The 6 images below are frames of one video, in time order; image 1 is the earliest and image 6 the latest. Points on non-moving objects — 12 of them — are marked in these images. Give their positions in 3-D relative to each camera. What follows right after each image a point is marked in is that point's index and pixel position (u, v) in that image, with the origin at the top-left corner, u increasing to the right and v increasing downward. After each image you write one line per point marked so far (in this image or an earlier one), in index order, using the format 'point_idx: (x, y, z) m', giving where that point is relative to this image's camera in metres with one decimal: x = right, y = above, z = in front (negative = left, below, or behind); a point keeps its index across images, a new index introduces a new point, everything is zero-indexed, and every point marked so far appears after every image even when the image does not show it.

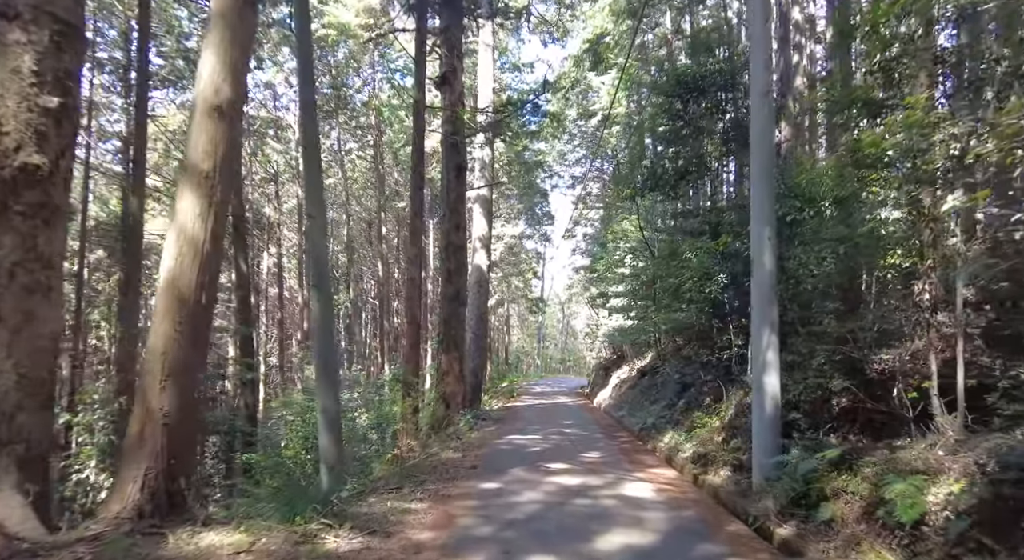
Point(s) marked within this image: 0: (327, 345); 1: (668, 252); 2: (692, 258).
0: (-2.2, -0.8, +7.7) m
1: (+3.1, +0.5, +13.1) m
2: (+3.1, +0.4, +11.3) m
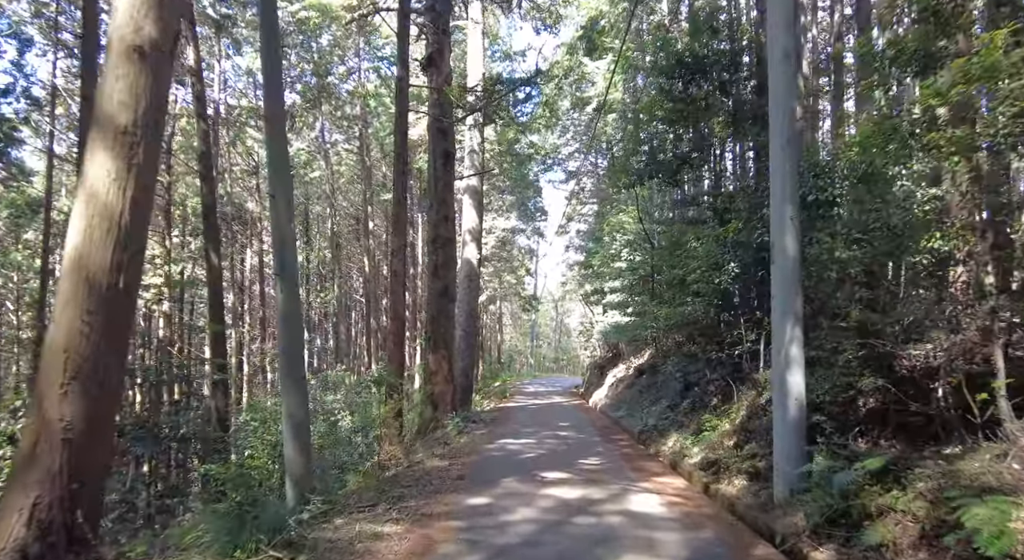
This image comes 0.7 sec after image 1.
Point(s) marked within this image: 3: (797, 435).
0: (-2.3, -0.6, +6.8) m
1: (+3.0, +0.7, +12.2) m
2: (+3.0, +0.5, +10.5) m
3: (+2.8, -1.5, +6.5) m
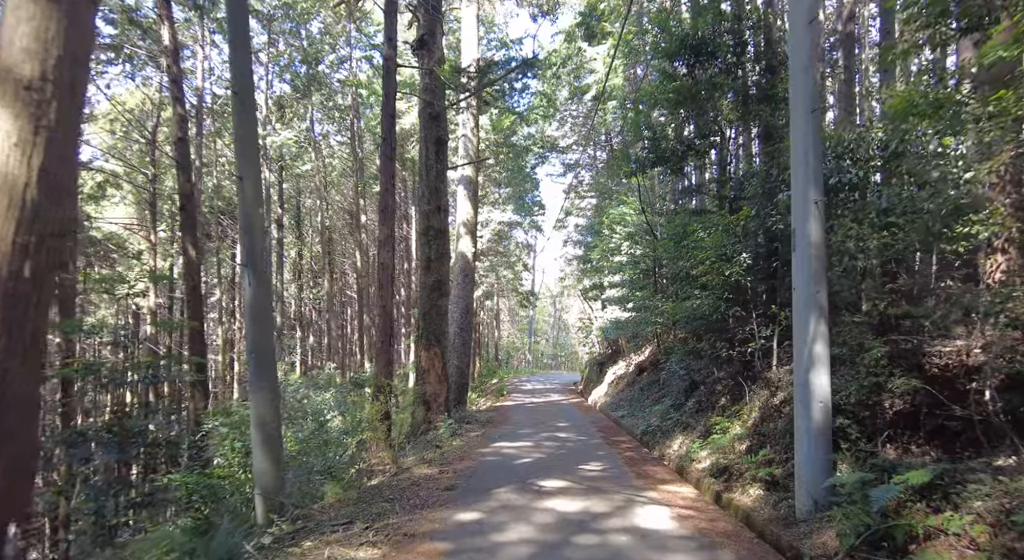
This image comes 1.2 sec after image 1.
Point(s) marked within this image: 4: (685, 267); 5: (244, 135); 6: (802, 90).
0: (-2.3, -0.6, +6.1) m
1: (+2.9, +0.8, +11.6) m
2: (+2.9, +0.7, +9.8) m
3: (+2.8, -1.4, +5.8) m
4: (+2.7, +0.2, +10.1) m
5: (-2.6, +1.4, +6.3) m
6: (+2.7, +1.8, +6.1) m
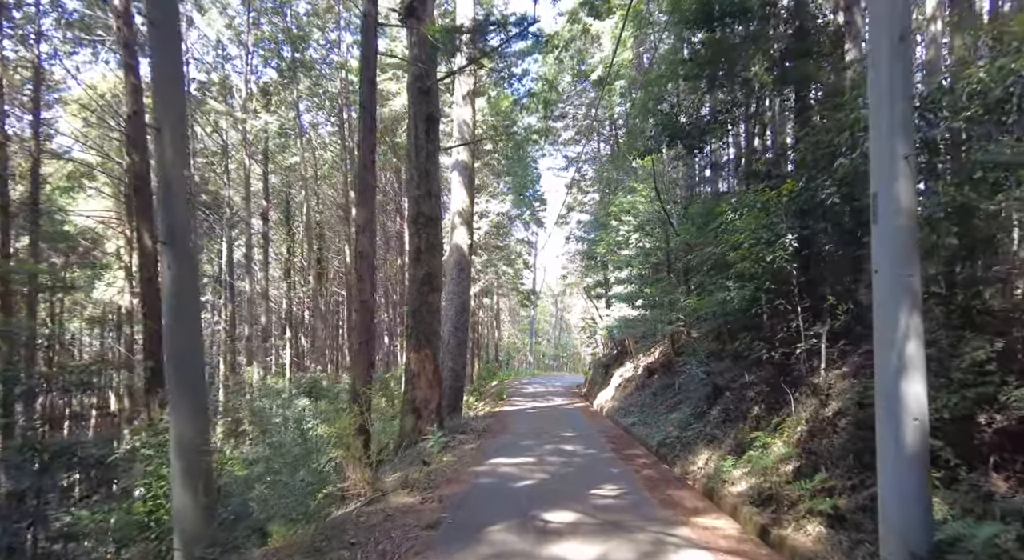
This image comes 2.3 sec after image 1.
0: (-2.4, -0.4, +4.7) m
1: (+2.9, +1.0, +10.1) m
2: (+2.9, +0.8, +8.4) m
3: (+2.7, -1.3, +4.4) m
4: (+2.6, +0.3, +8.6) m
5: (-2.6, +1.5, +4.9) m
6: (+2.7, +1.9, +4.7) m
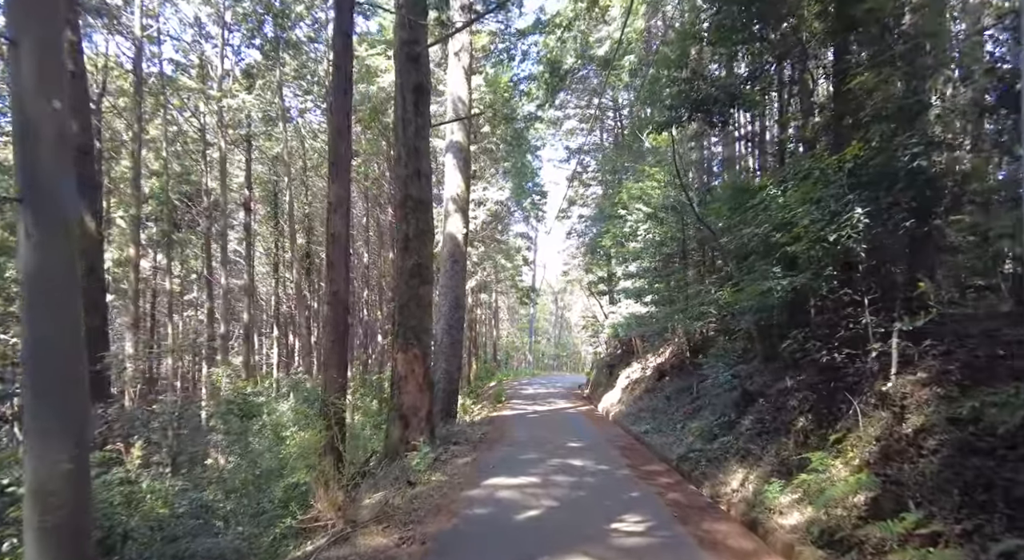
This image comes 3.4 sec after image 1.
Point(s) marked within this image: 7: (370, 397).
0: (-2.3, -0.3, +3.3) m
1: (+2.9, +1.1, +8.7) m
2: (+2.9, +0.9, +7.0) m
3: (+2.8, -1.2, +3.0) m
4: (+2.6, +0.5, +7.2) m
5: (-2.6, +1.7, +3.5) m
6: (+2.7, +2.0, +3.3) m
7: (-3.6, -3.0, +16.6) m
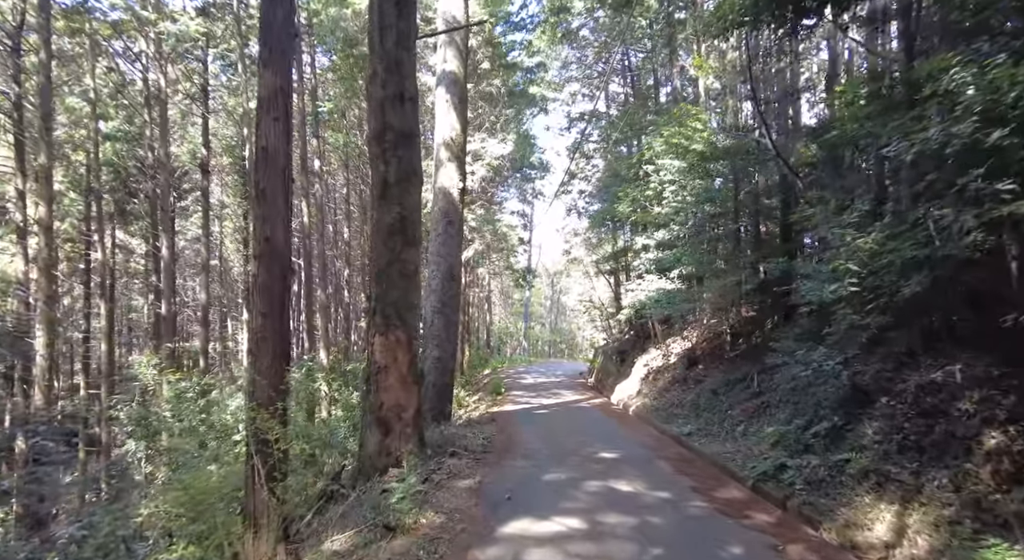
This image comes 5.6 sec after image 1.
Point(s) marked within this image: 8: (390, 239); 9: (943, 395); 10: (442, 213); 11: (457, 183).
0: (-2.0, +0.1, +0.5) m
1: (+3.1, +1.6, +6.0) m
2: (+3.1, +1.4, +4.3) m
3: (+3.1, -0.8, +0.4) m
4: (+2.9, +0.9, +4.6) m
5: (-2.3, +2.0, +0.7) m
6: (+3.0, +2.4, +0.6) m
7: (-3.5, -2.3, +13.9) m
8: (-1.5, +0.5, +8.2) m
9: (+3.6, -1.0, +5.6) m
10: (-1.2, +1.2, +11.3) m
11: (-1.0, +1.6, +11.3) m
